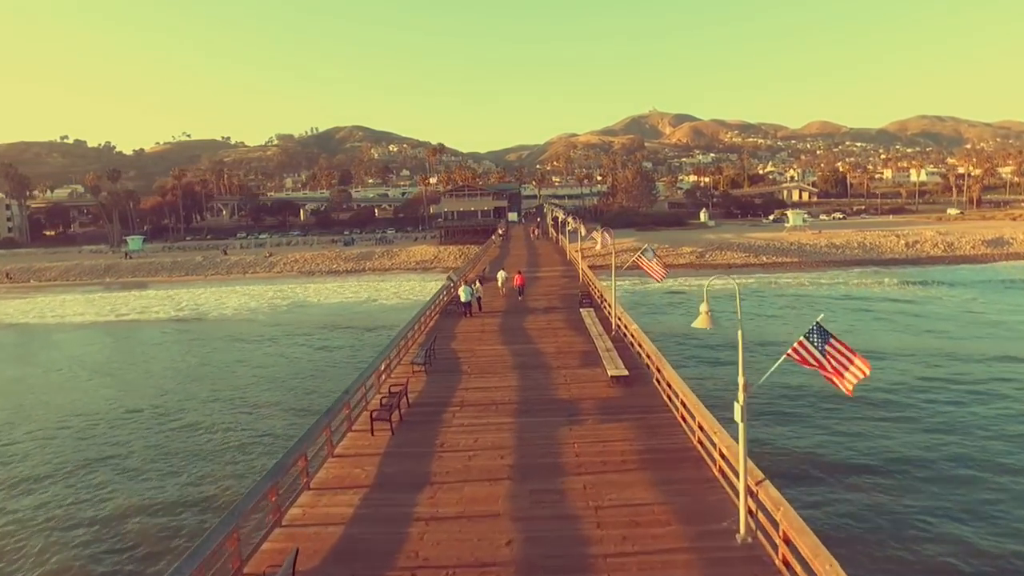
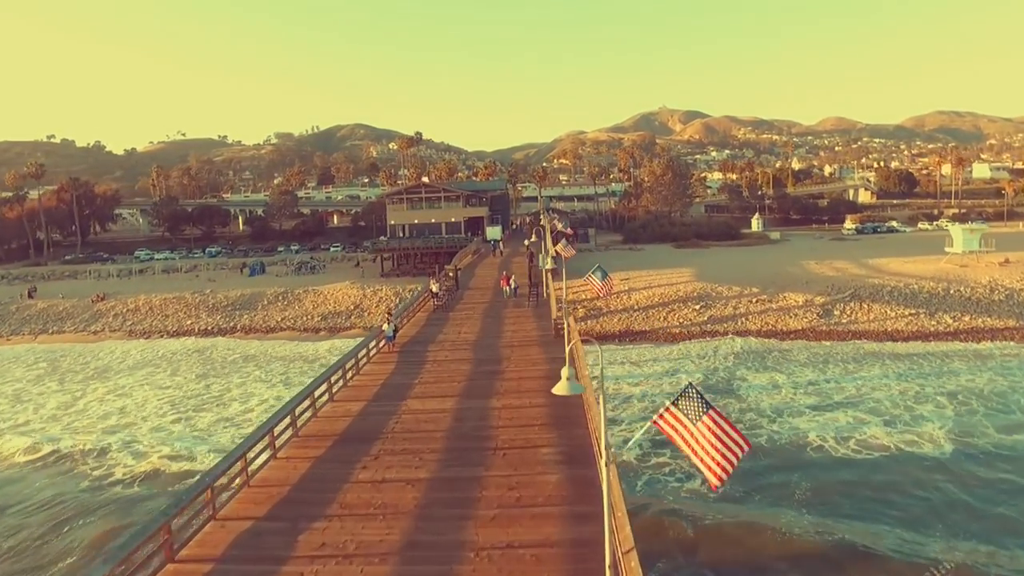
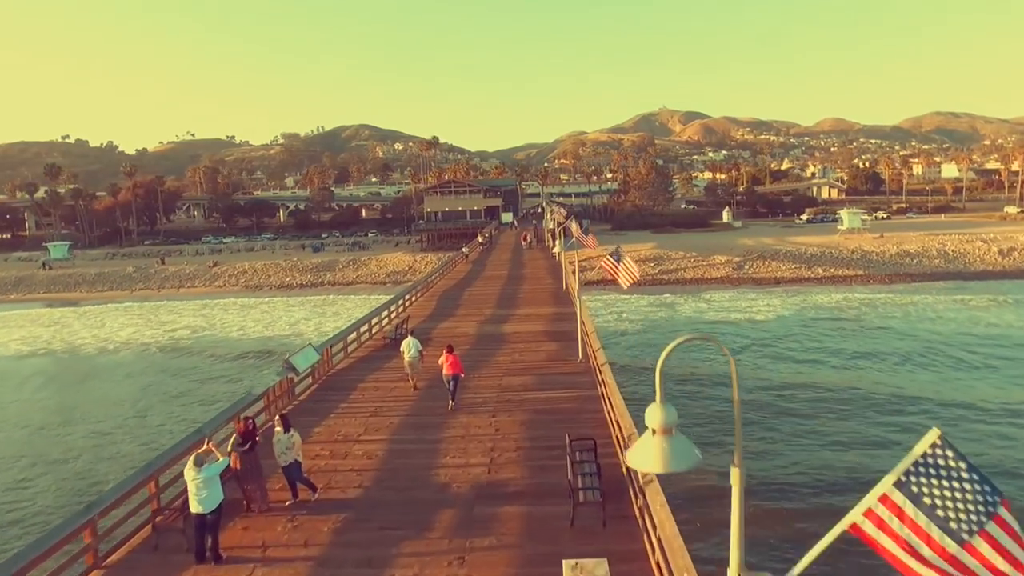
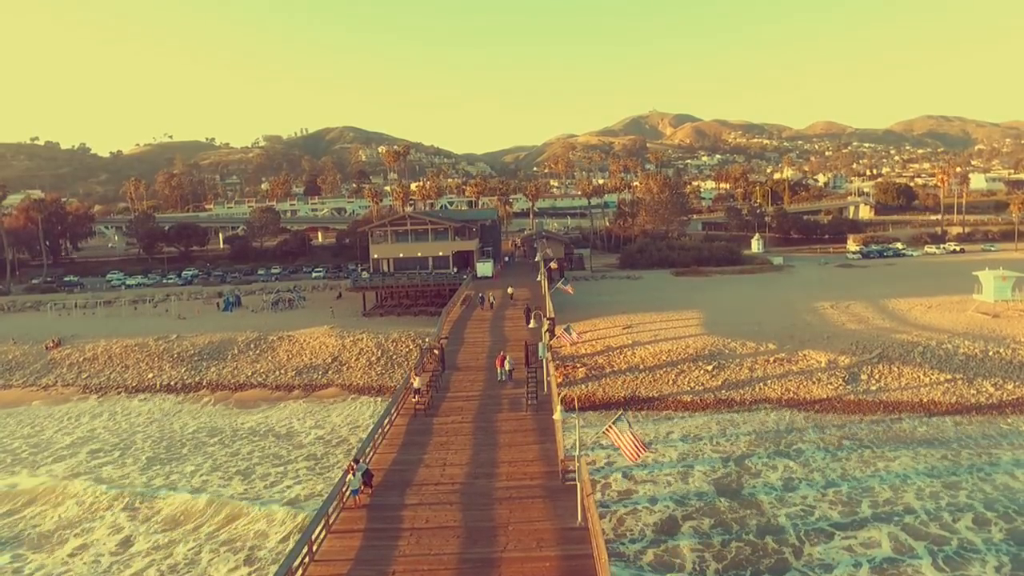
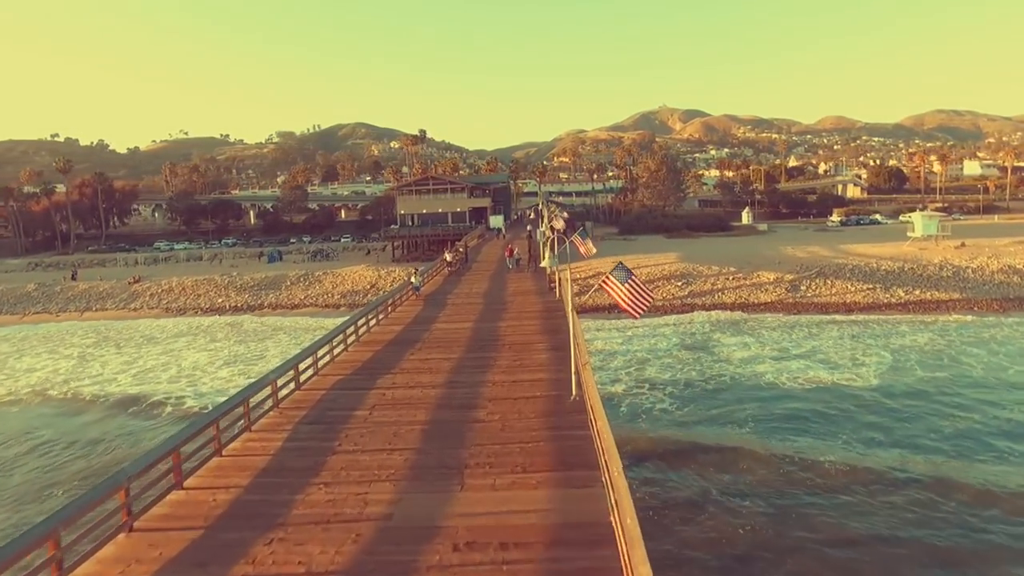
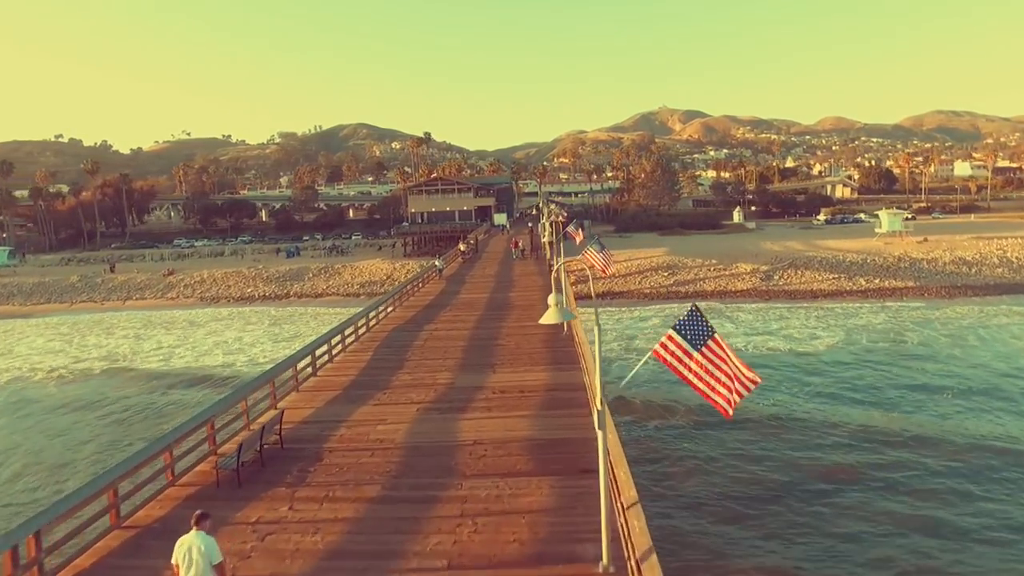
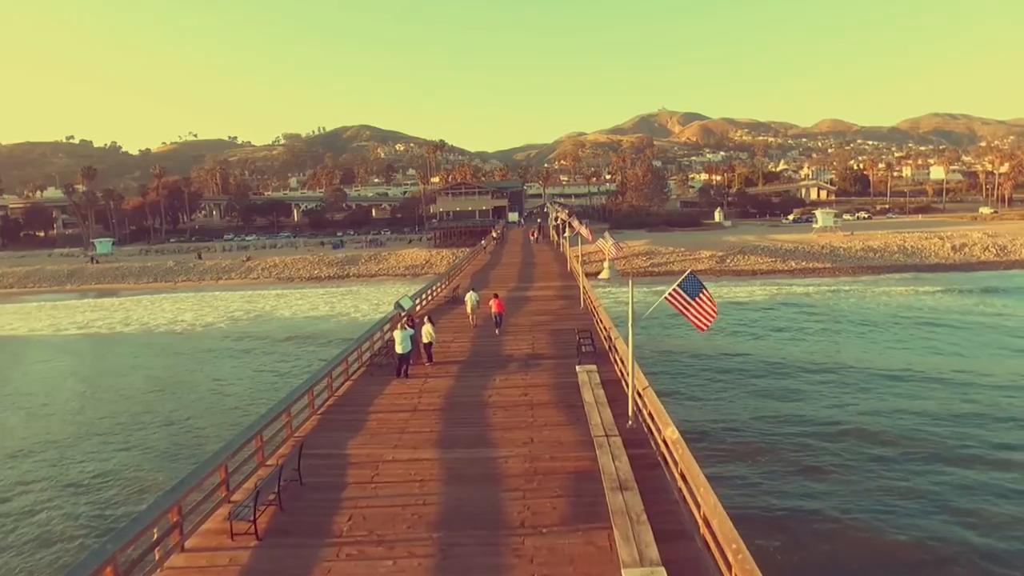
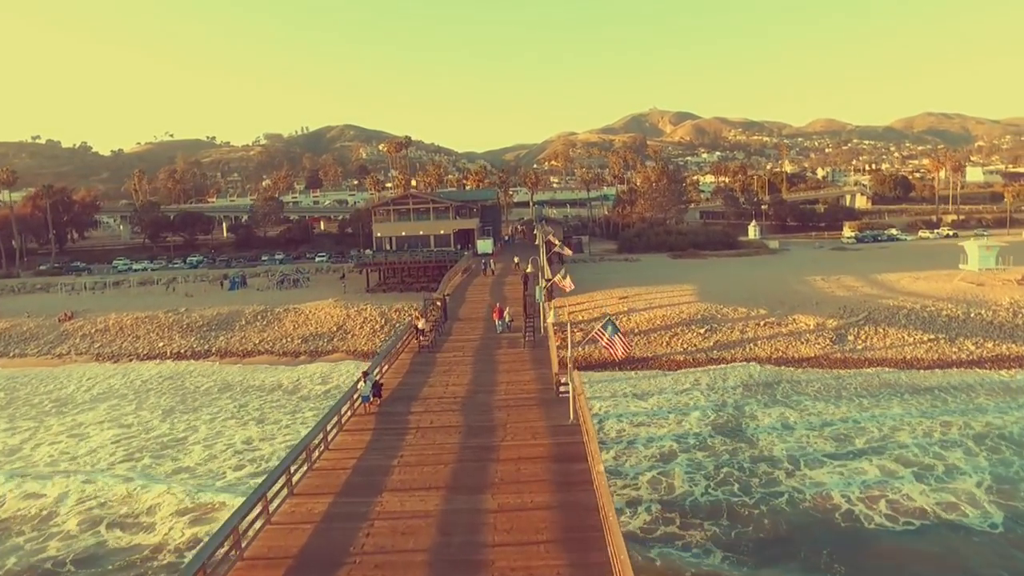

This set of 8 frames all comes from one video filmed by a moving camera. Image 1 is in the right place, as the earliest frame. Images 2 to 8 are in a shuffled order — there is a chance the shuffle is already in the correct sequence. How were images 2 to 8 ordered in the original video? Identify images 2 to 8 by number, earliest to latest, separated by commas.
7, 3, 6, 5, 2, 8, 4
